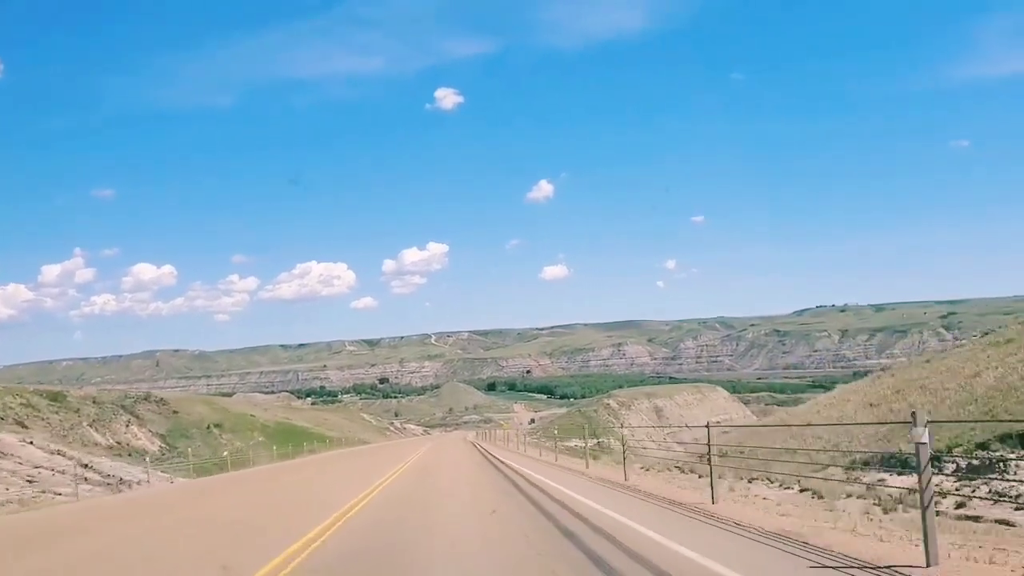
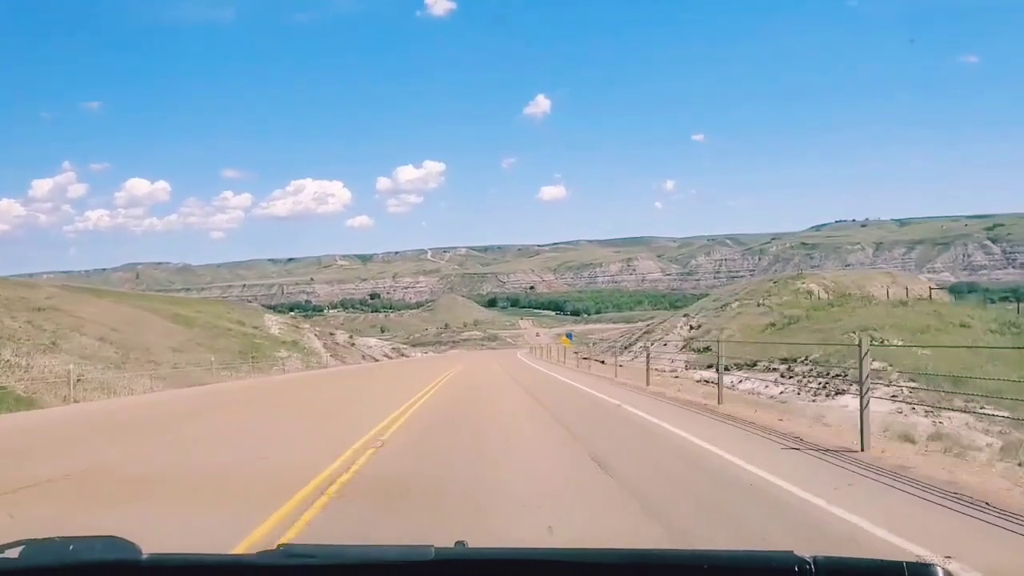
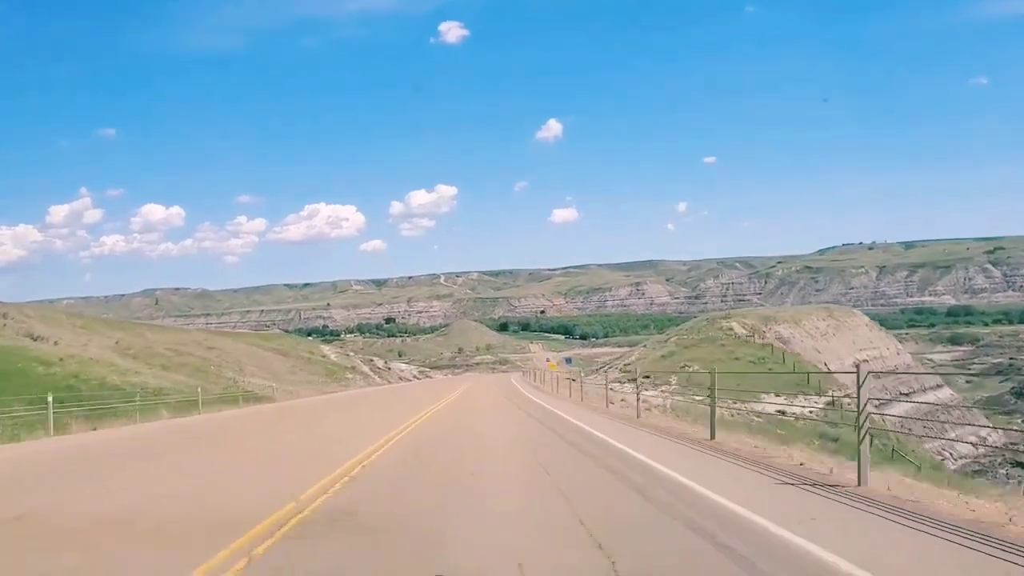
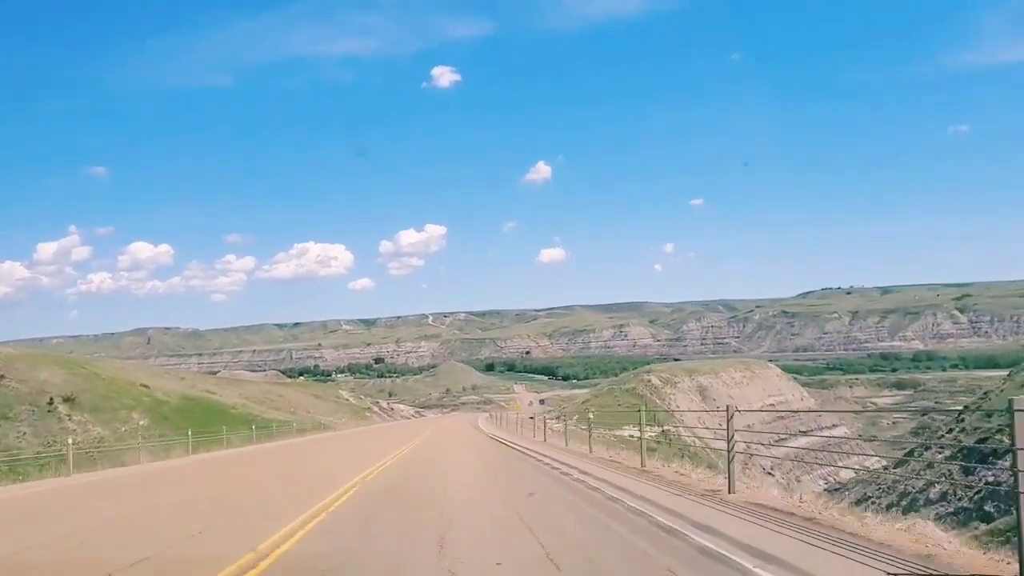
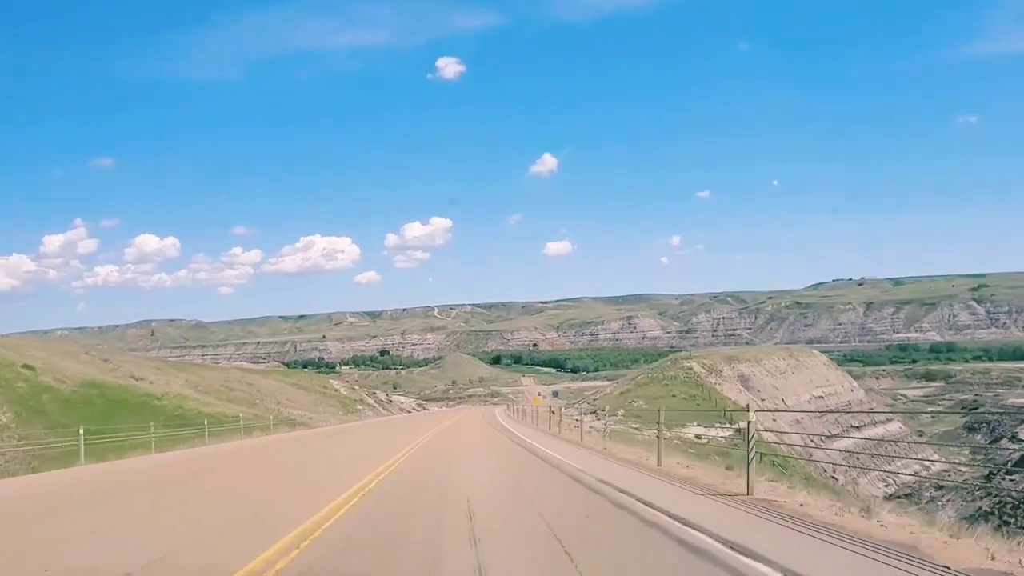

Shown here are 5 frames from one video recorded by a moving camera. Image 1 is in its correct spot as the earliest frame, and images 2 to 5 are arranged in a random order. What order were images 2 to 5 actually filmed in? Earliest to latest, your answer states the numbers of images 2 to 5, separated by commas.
4, 5, 3, 2
